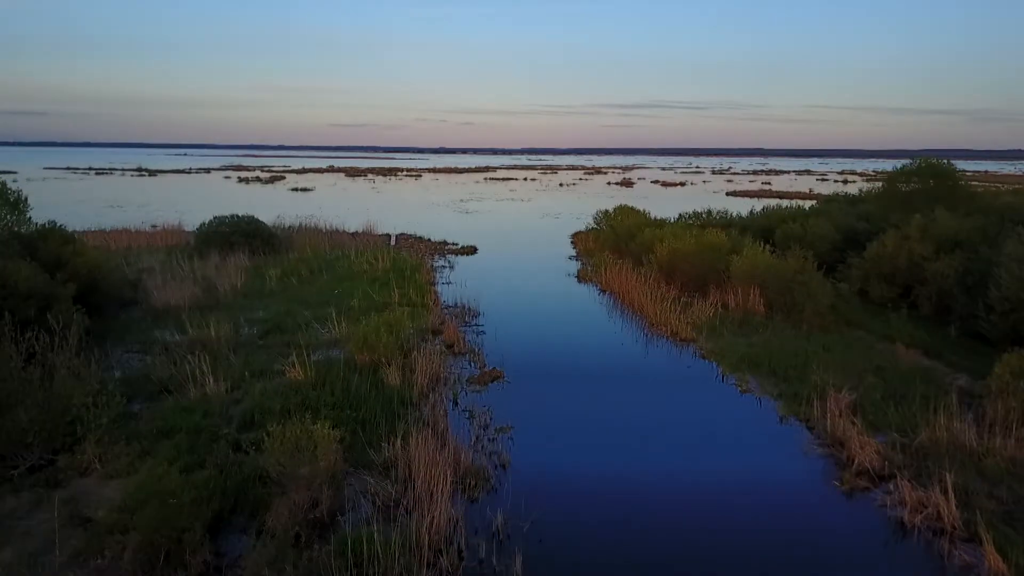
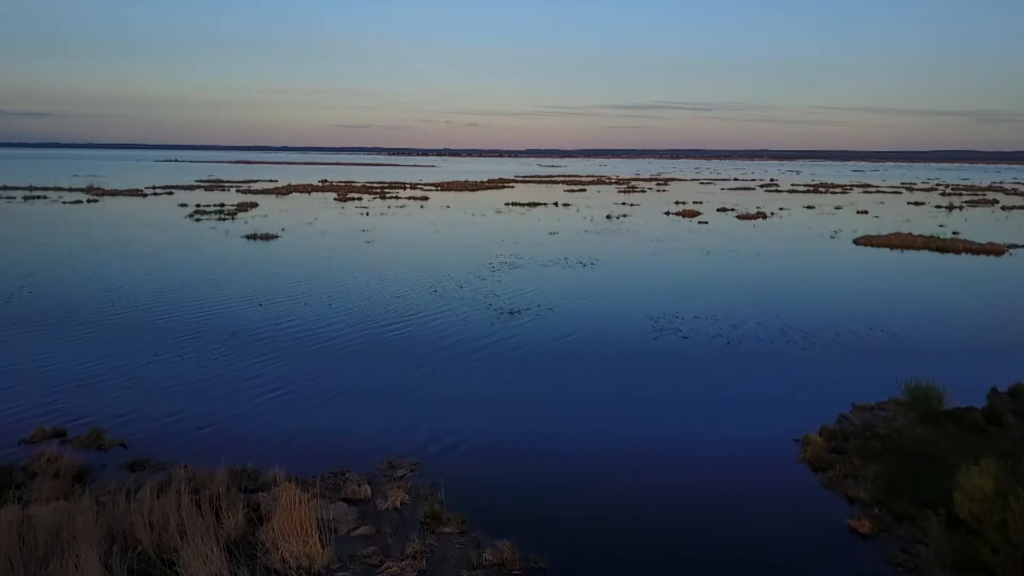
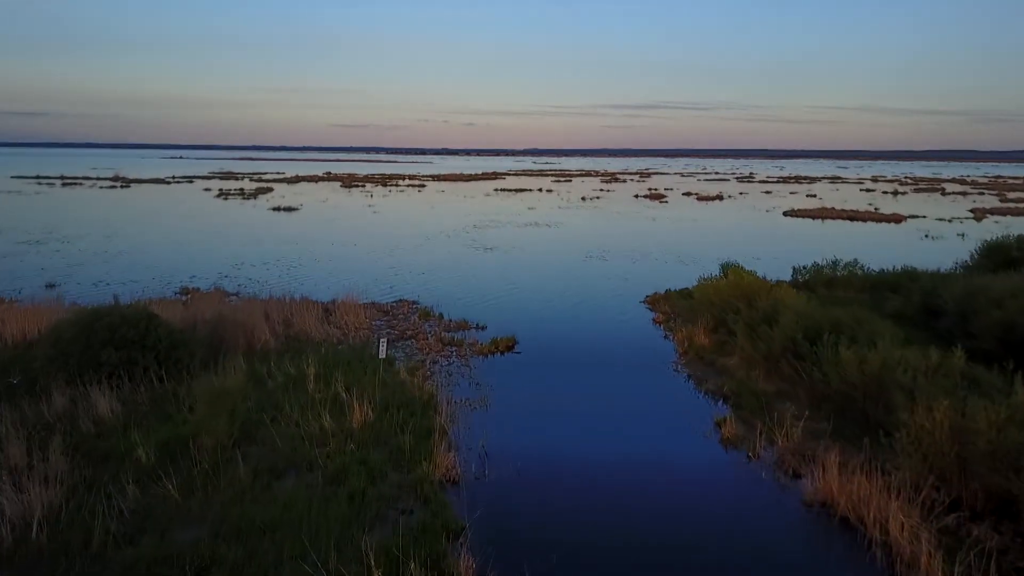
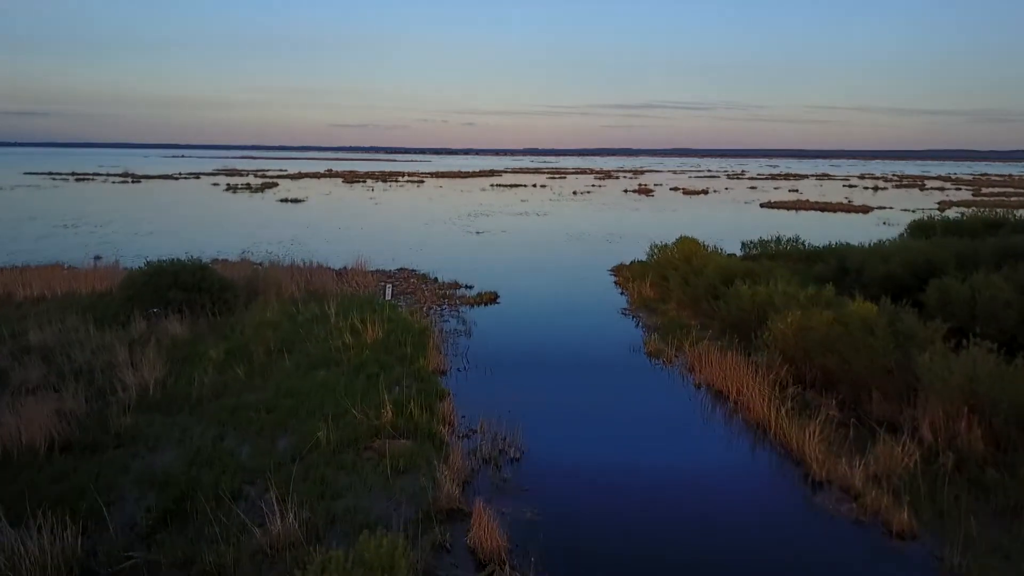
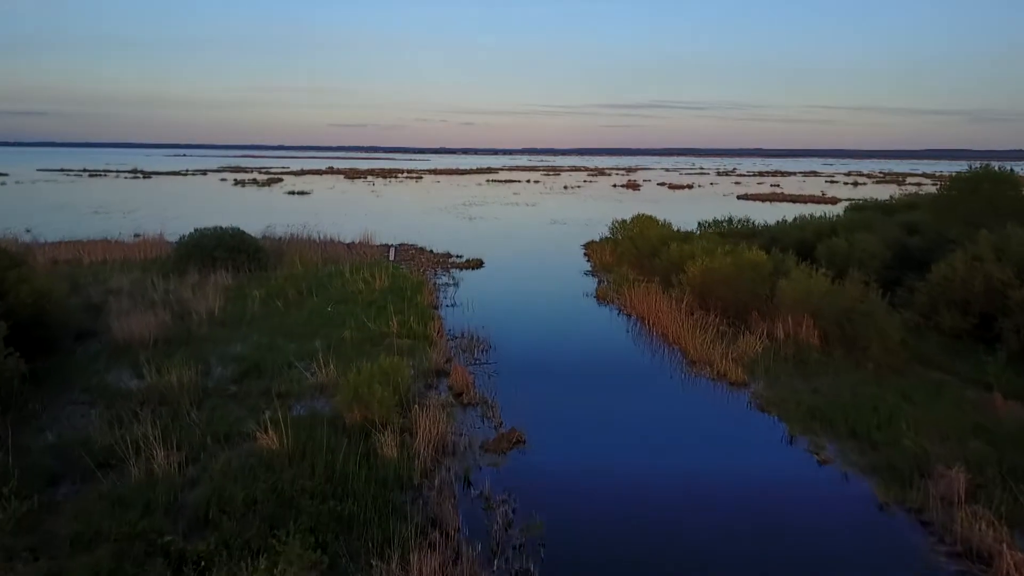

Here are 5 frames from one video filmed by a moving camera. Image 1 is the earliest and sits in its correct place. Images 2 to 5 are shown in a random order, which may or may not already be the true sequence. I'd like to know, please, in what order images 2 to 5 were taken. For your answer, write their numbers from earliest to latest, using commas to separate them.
5, 4, 3, 2
